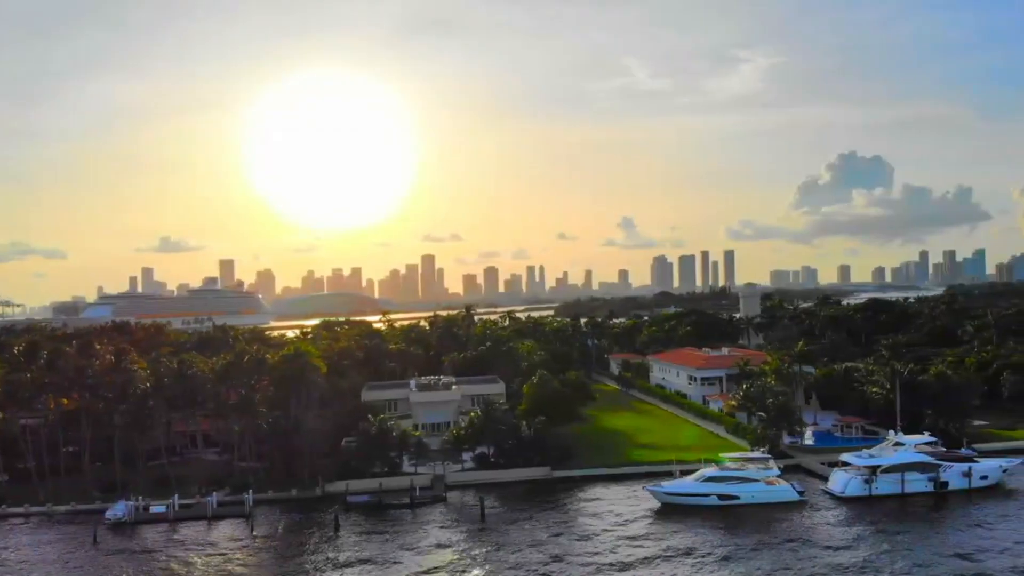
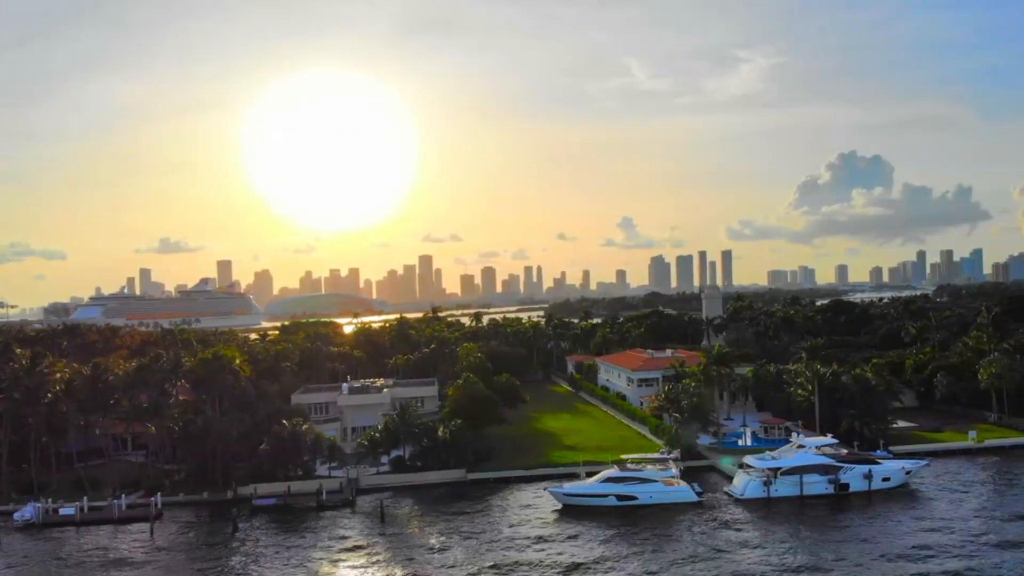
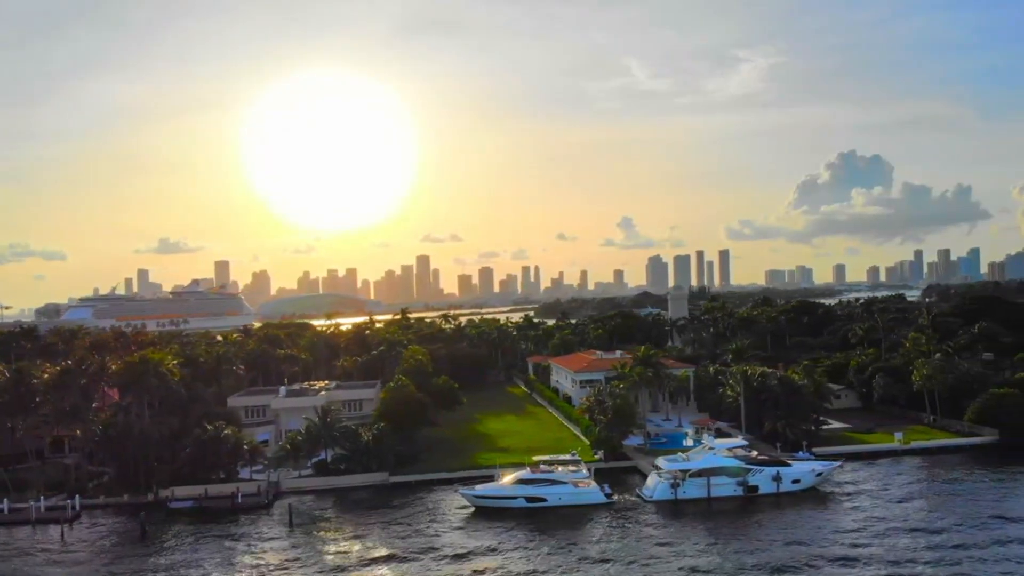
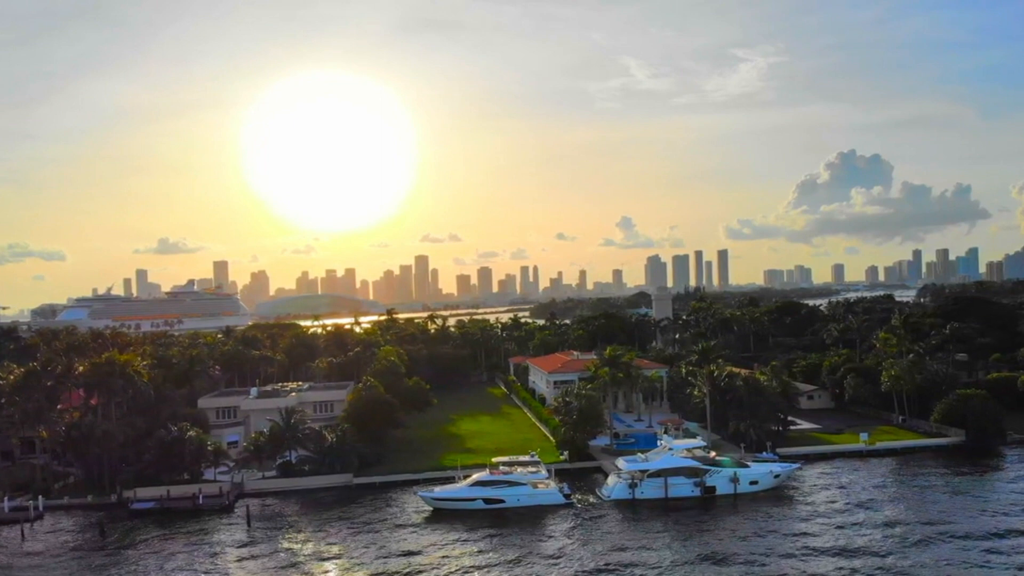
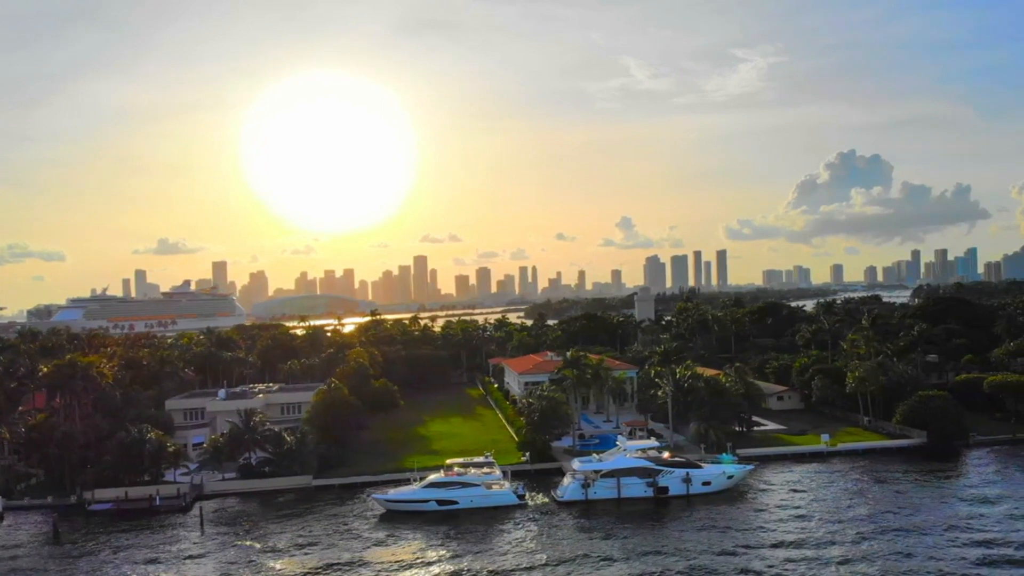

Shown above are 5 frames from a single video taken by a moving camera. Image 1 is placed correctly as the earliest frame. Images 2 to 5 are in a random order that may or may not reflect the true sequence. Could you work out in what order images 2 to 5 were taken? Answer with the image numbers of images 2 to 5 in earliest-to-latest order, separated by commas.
2, 3, 4, 5
